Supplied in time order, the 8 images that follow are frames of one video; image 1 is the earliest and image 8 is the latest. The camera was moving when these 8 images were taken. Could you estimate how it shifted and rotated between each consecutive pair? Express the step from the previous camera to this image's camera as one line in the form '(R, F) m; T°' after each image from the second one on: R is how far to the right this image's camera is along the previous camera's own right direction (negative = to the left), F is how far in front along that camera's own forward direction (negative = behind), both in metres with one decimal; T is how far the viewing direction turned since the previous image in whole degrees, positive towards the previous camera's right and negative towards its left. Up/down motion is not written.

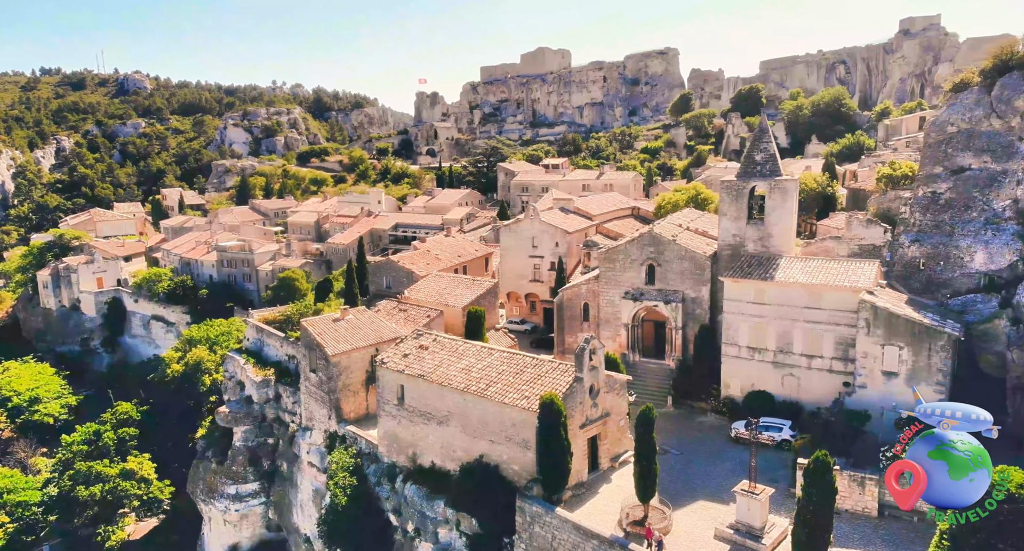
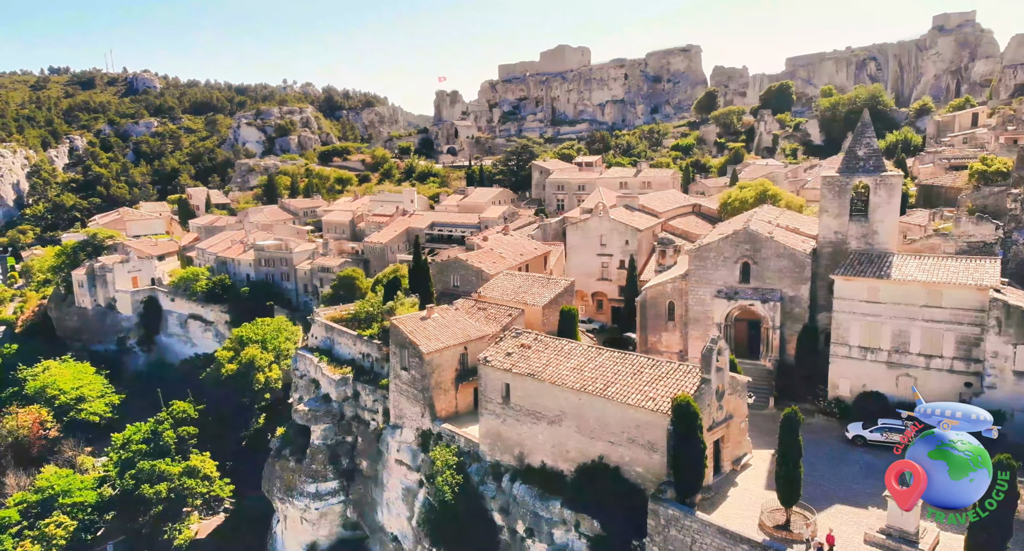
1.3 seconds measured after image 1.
(-3.7, +0.5) m; 0°
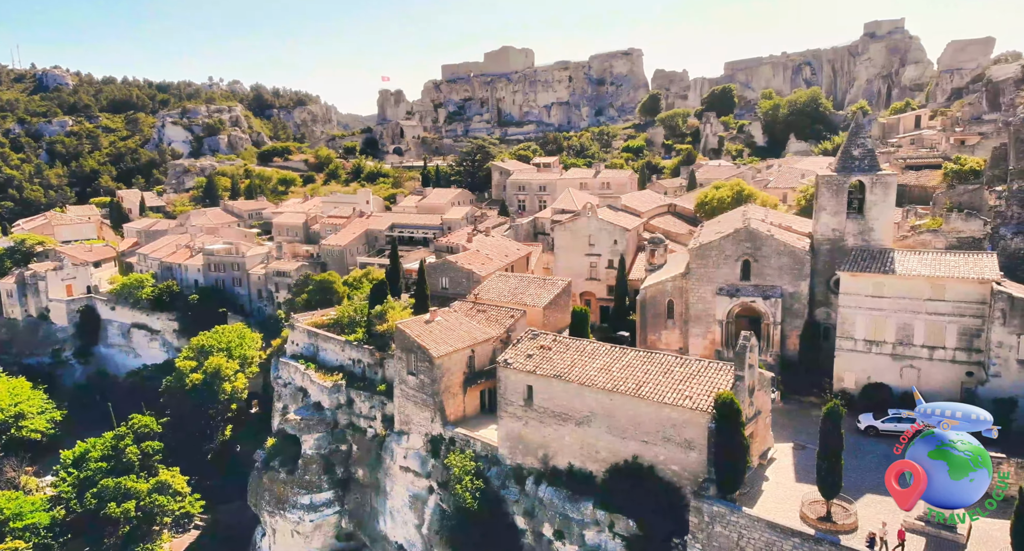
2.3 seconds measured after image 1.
(-3.1, +0.4) m; +5°
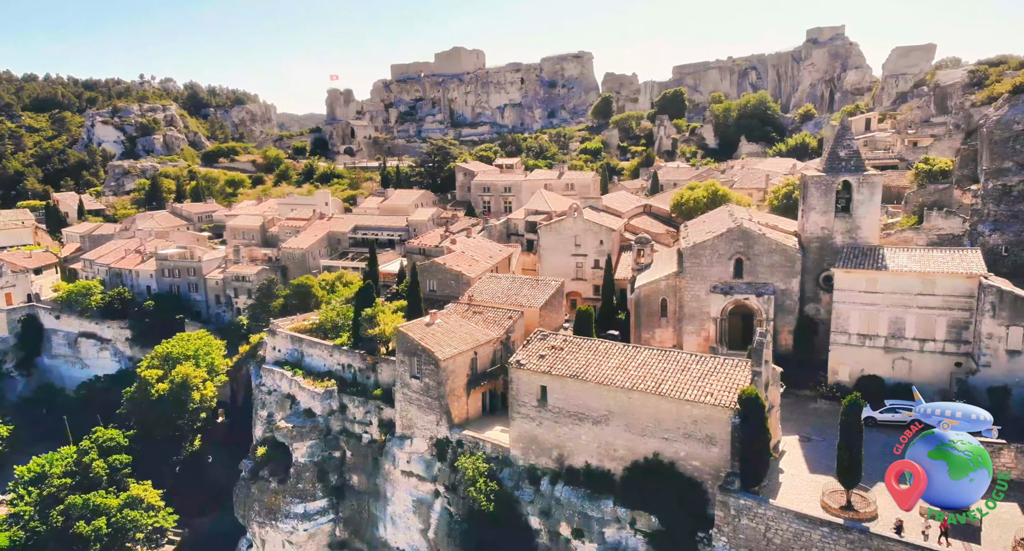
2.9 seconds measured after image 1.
(-2.5, 0.0) m; +5°
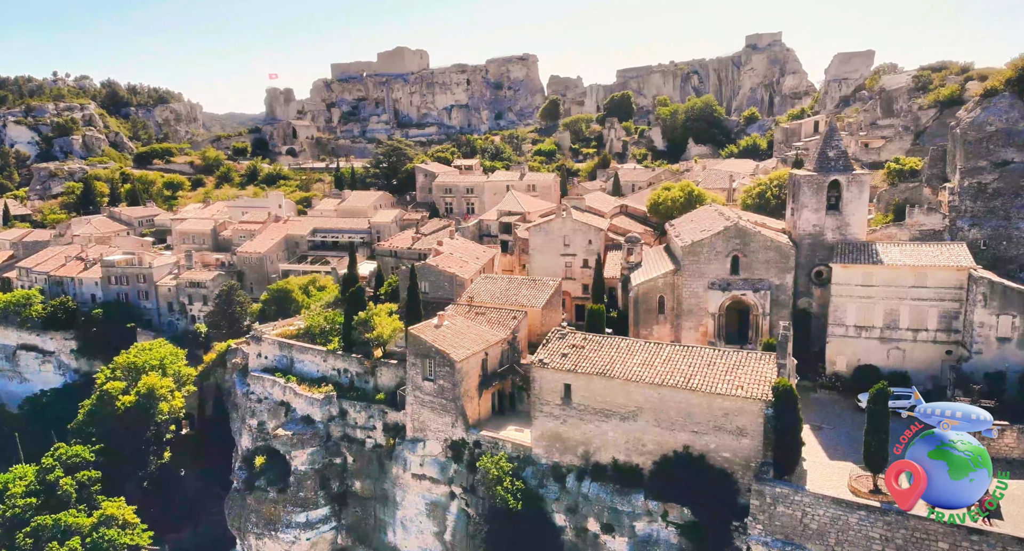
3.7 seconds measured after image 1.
(-3.3, 0.0) m; +5°
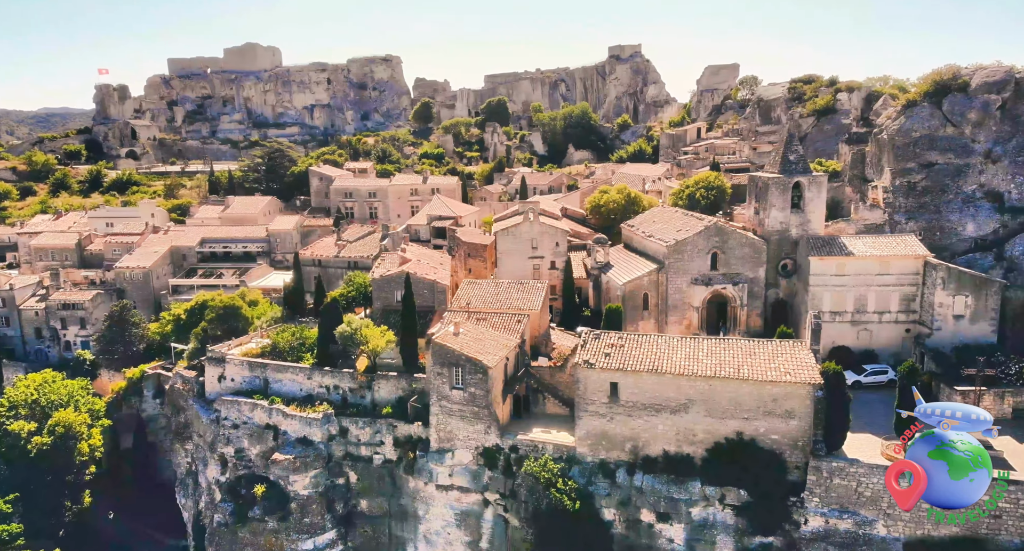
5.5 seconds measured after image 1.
(-7.8, +0.6) m; +13°
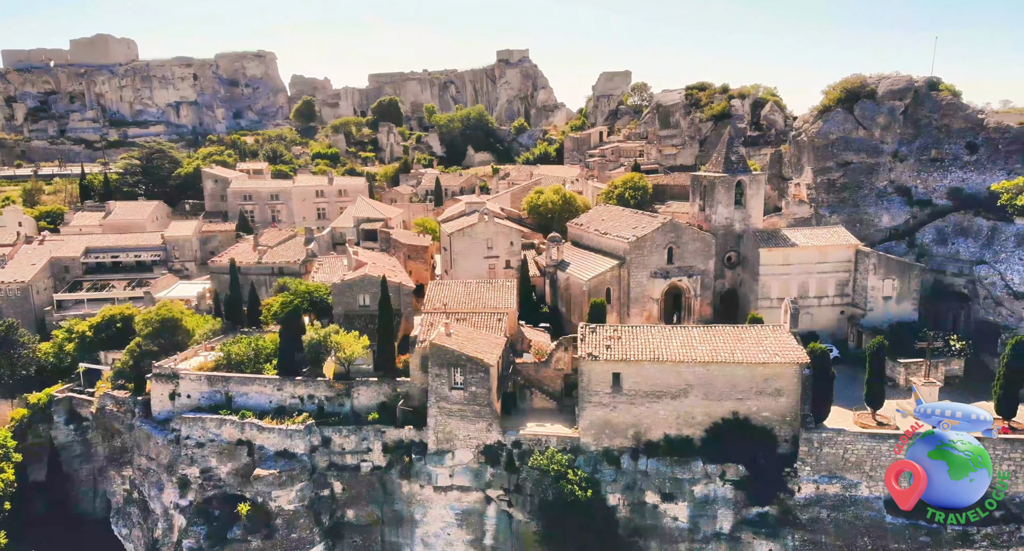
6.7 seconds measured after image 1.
(-5.6, 0.0) m; +11°
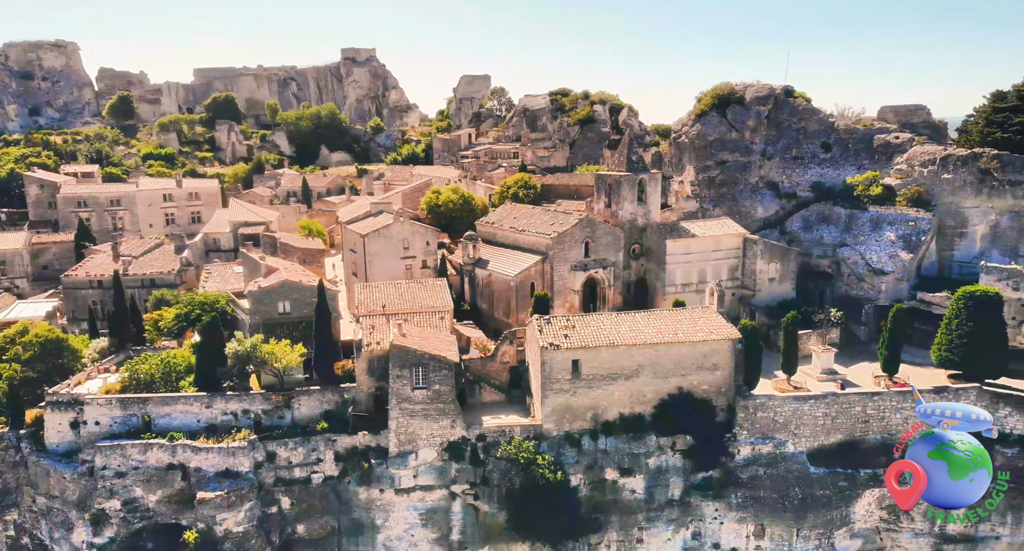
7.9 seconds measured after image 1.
(-5.9, 0.0) m; +14°
